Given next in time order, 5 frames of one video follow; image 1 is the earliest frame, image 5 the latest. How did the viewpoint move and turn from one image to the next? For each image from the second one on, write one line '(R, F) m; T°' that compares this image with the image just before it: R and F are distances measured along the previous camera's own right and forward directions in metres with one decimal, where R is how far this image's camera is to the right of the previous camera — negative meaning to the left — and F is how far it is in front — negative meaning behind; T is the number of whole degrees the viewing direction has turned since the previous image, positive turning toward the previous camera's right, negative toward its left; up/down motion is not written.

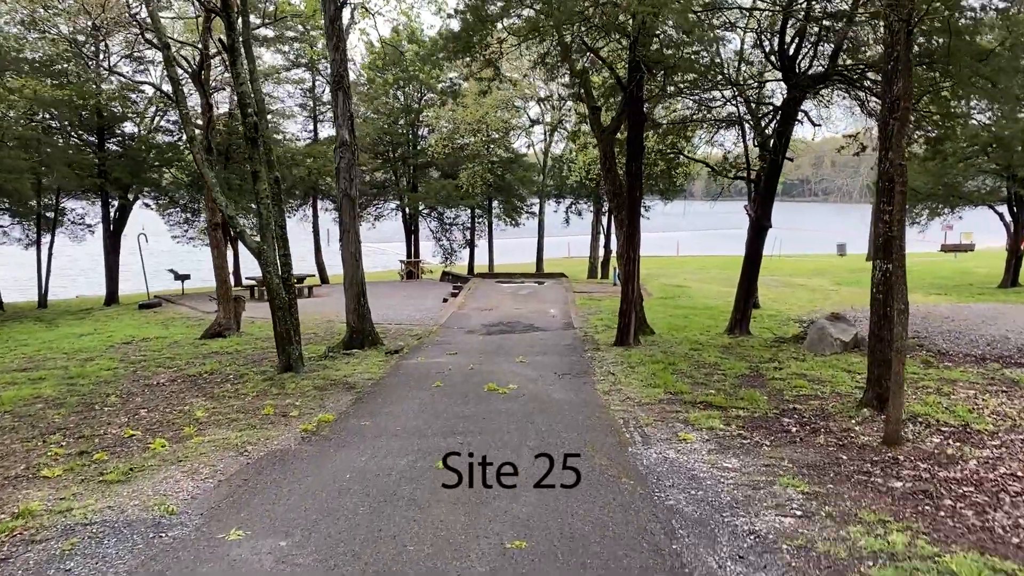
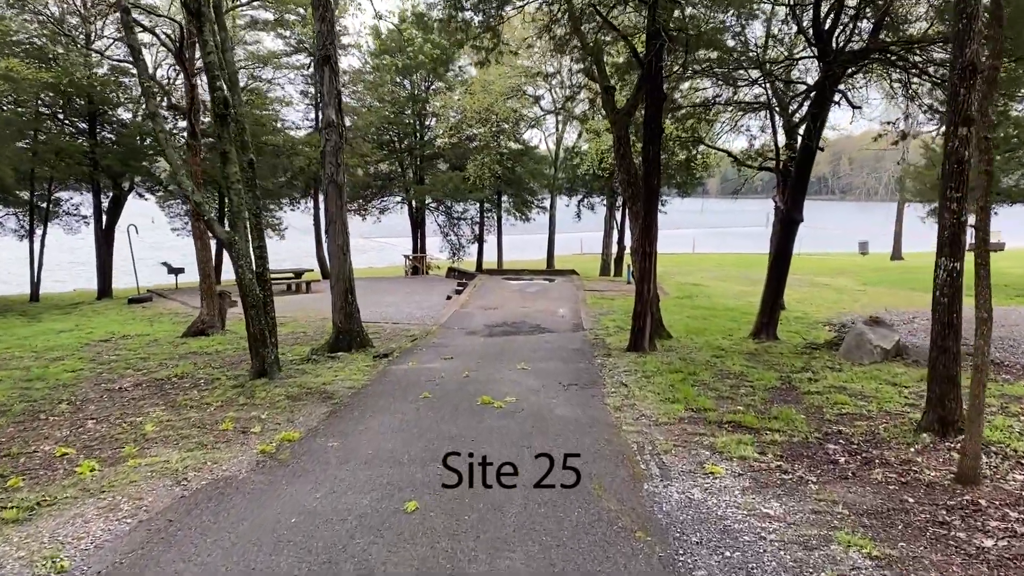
(+0.1, +0.9) m; -1°
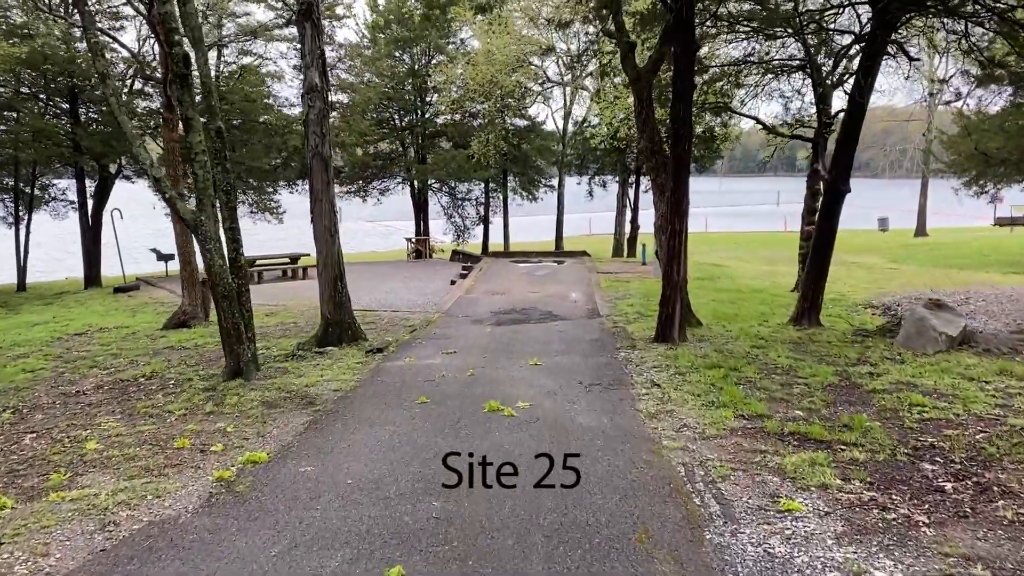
(0.0, +1.0) m; 0°
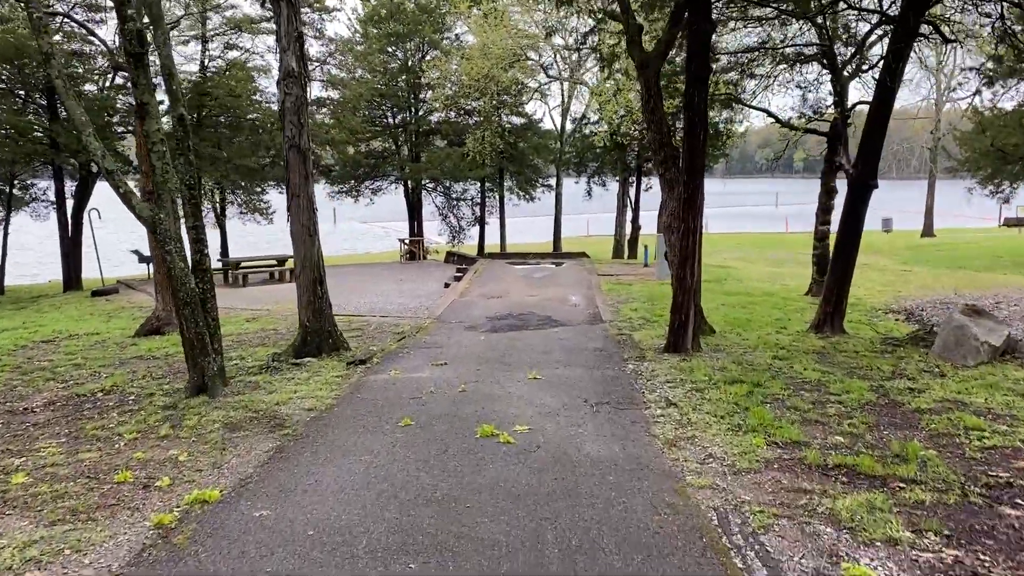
(0.0, +0.7) m; 0°
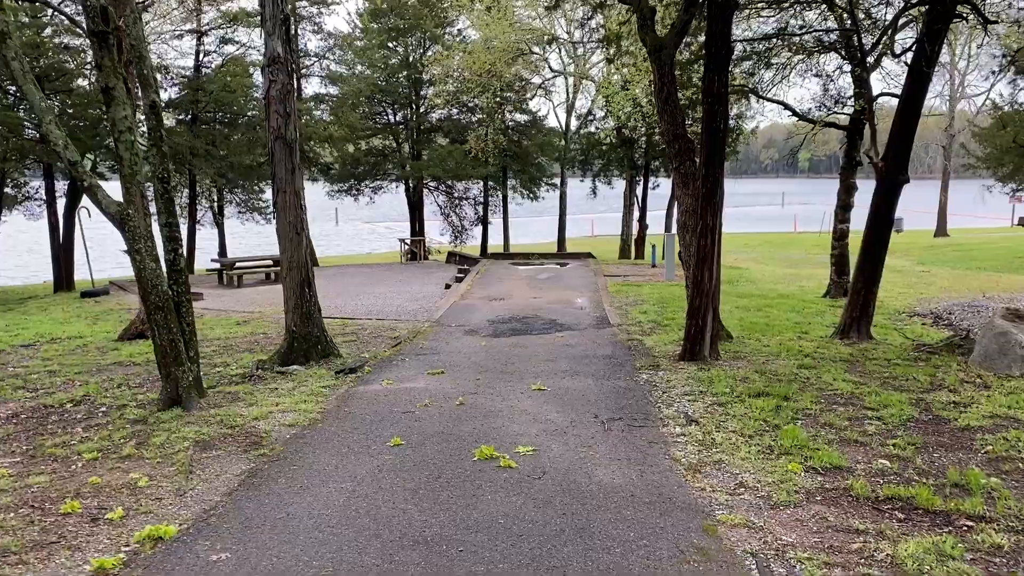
(0.0, +0.5) m; 0°
